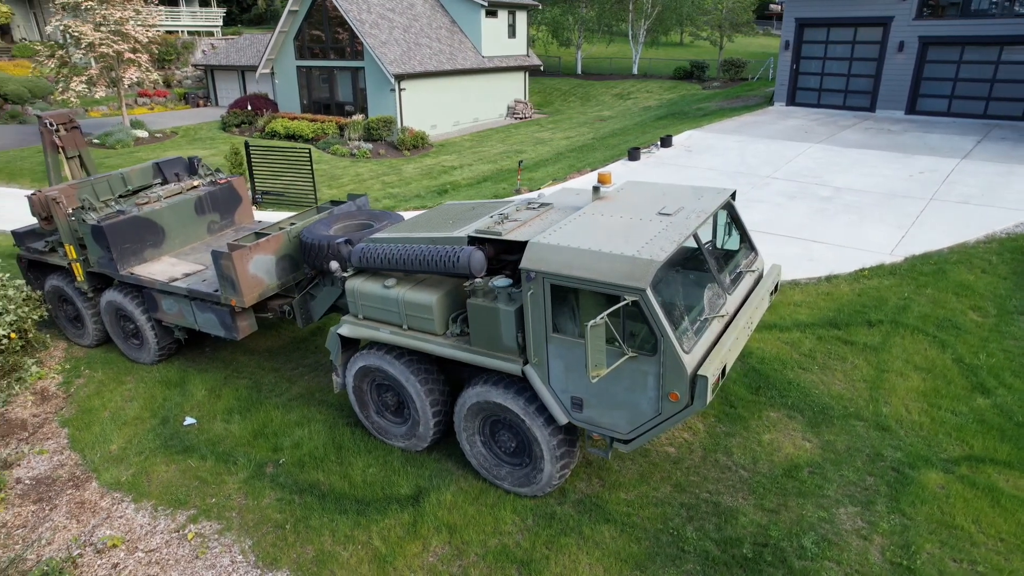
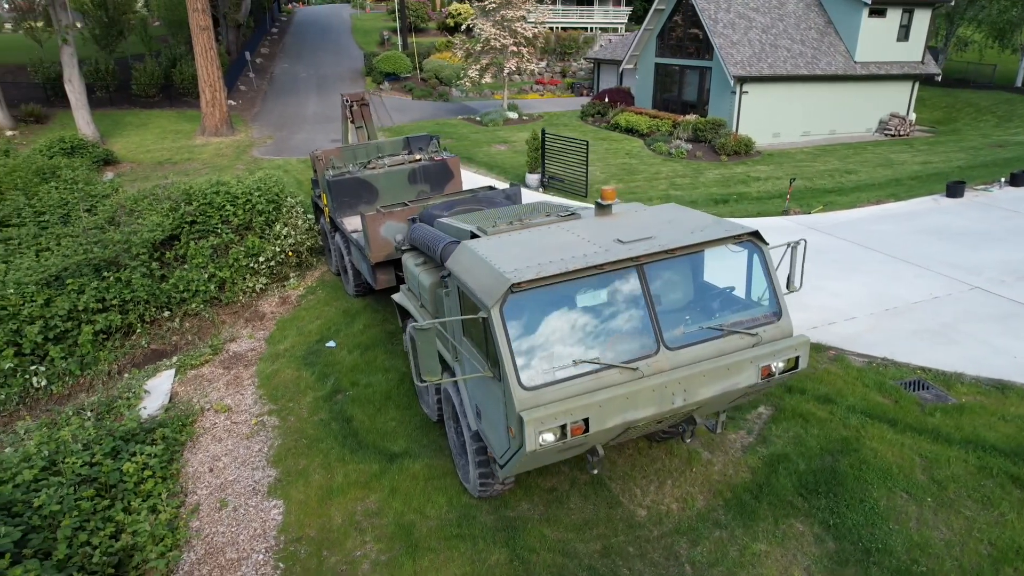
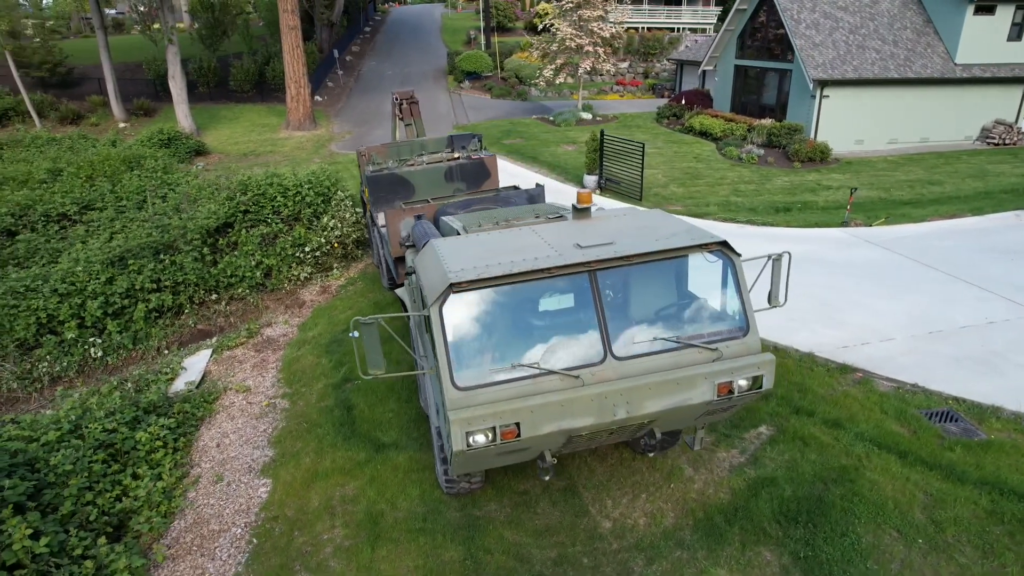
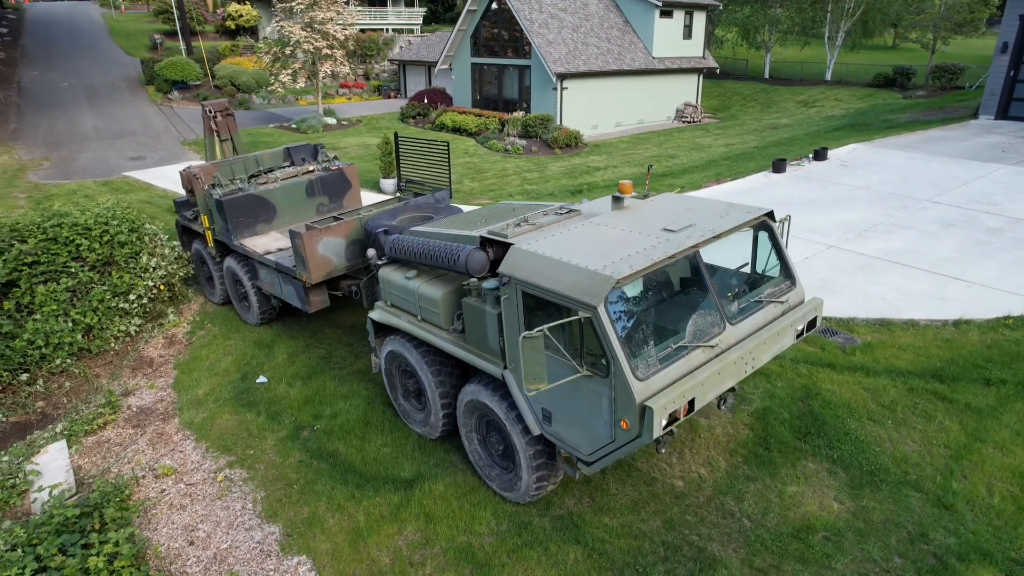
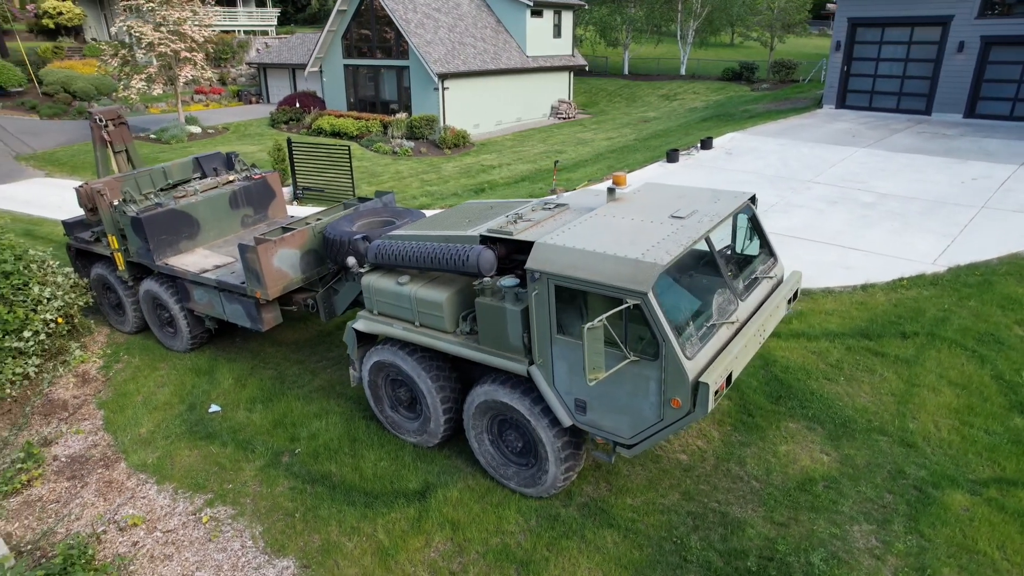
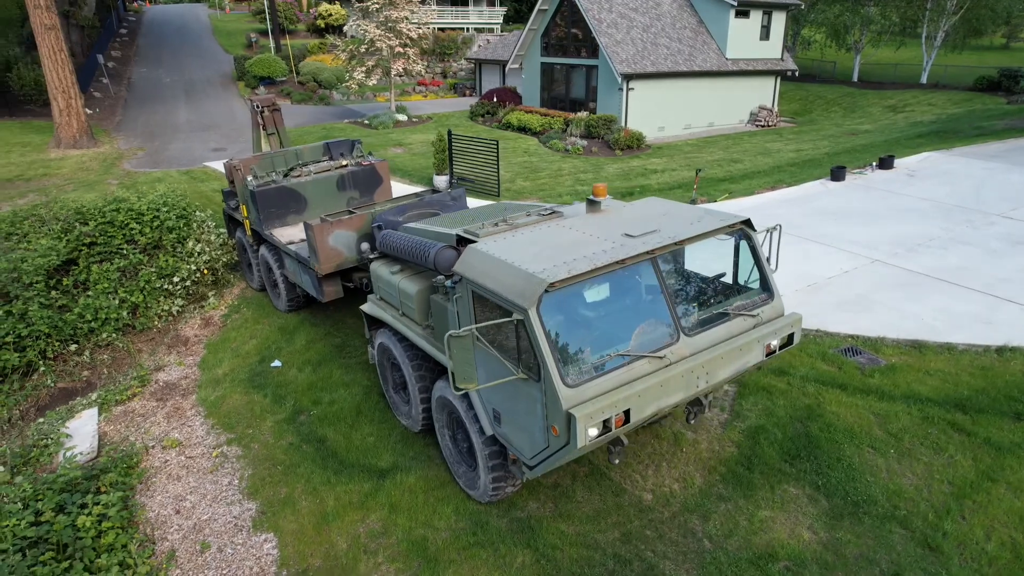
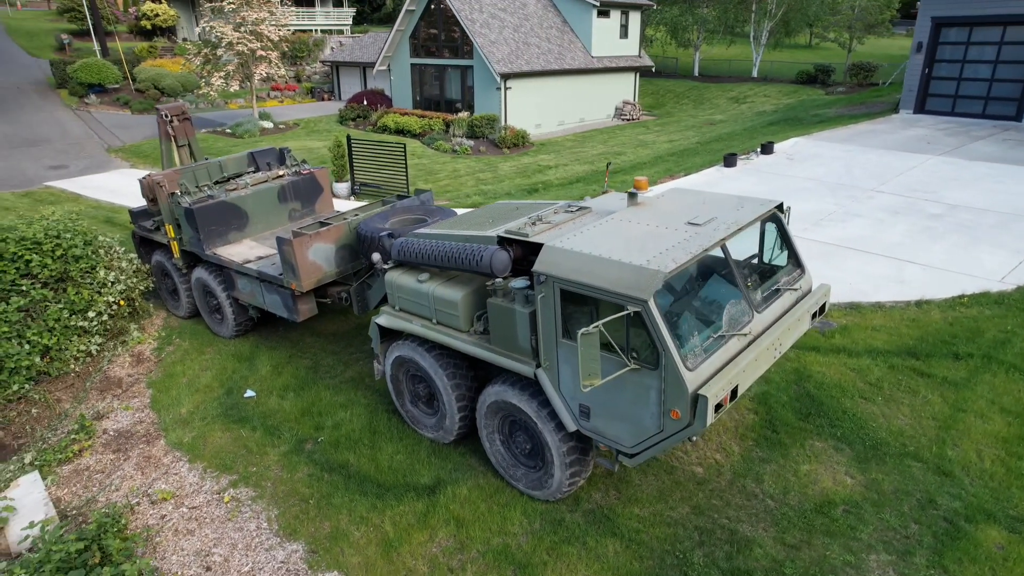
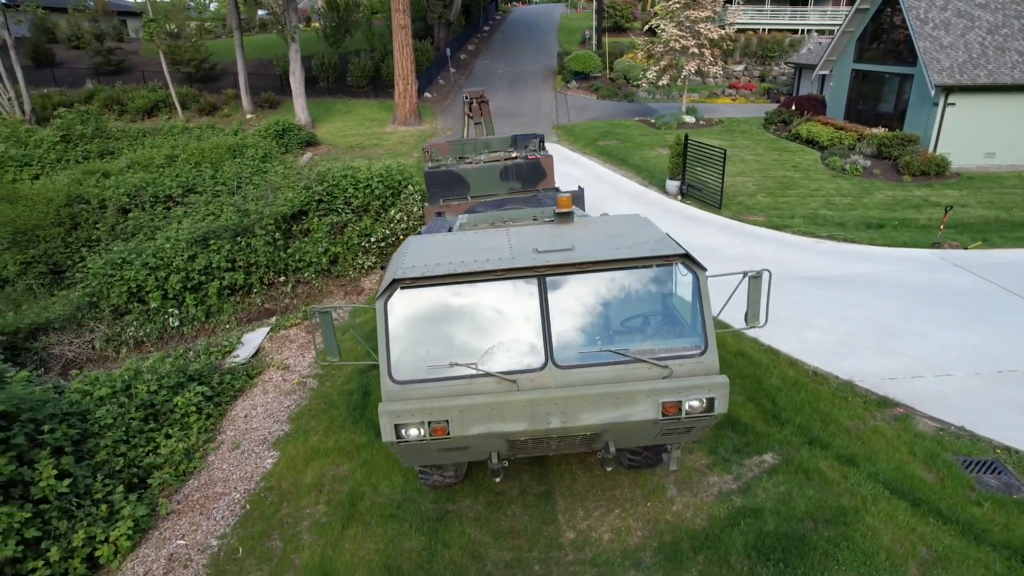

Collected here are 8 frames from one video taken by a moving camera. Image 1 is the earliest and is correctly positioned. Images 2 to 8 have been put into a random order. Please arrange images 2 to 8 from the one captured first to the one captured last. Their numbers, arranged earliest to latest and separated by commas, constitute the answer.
5, 7, 4, 6, 2, 3, 8
